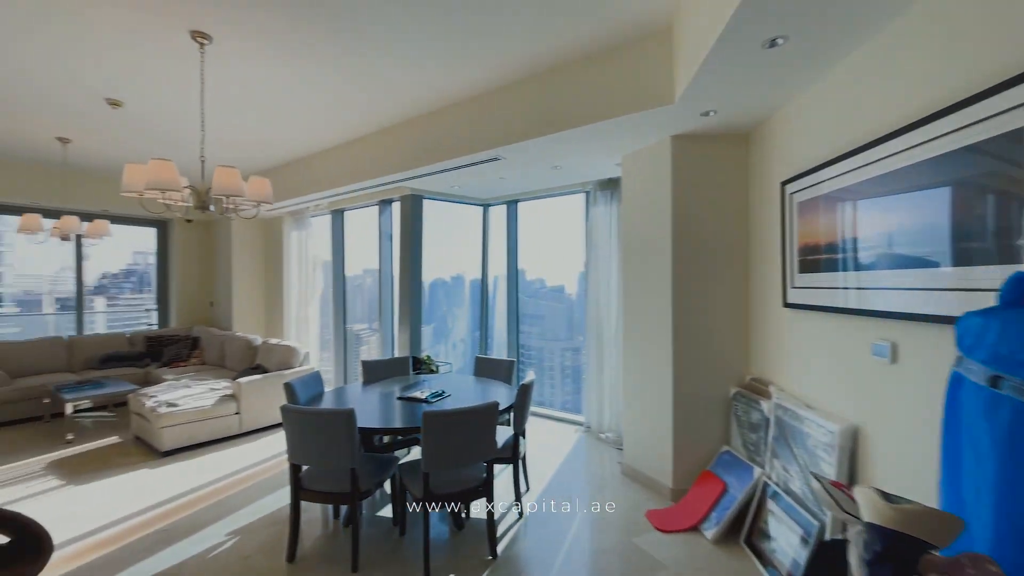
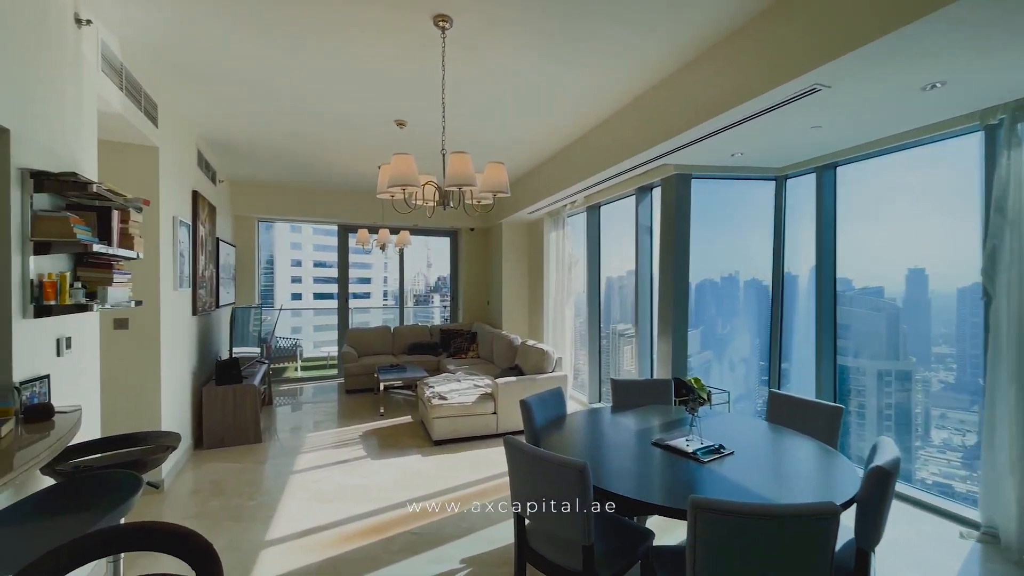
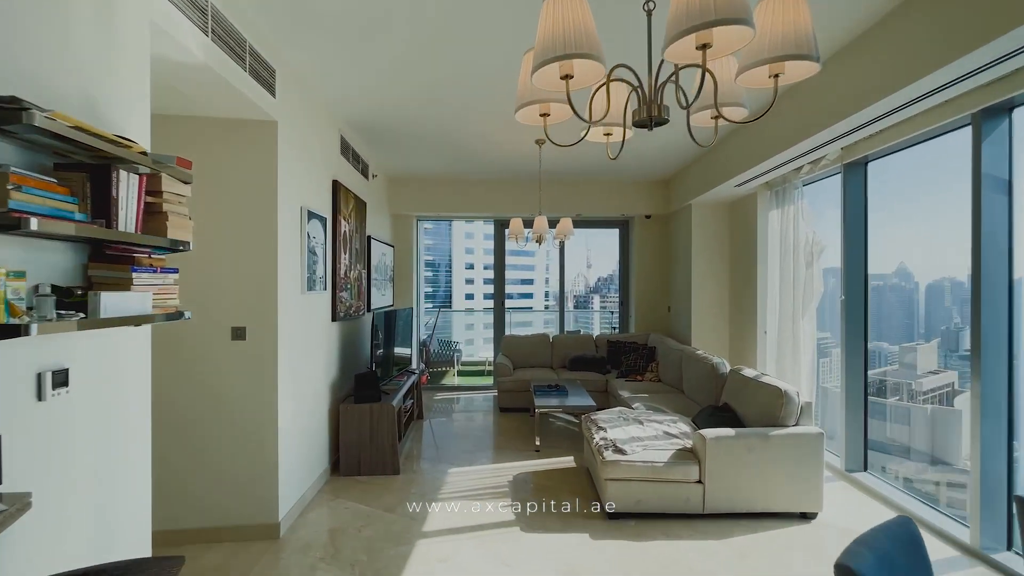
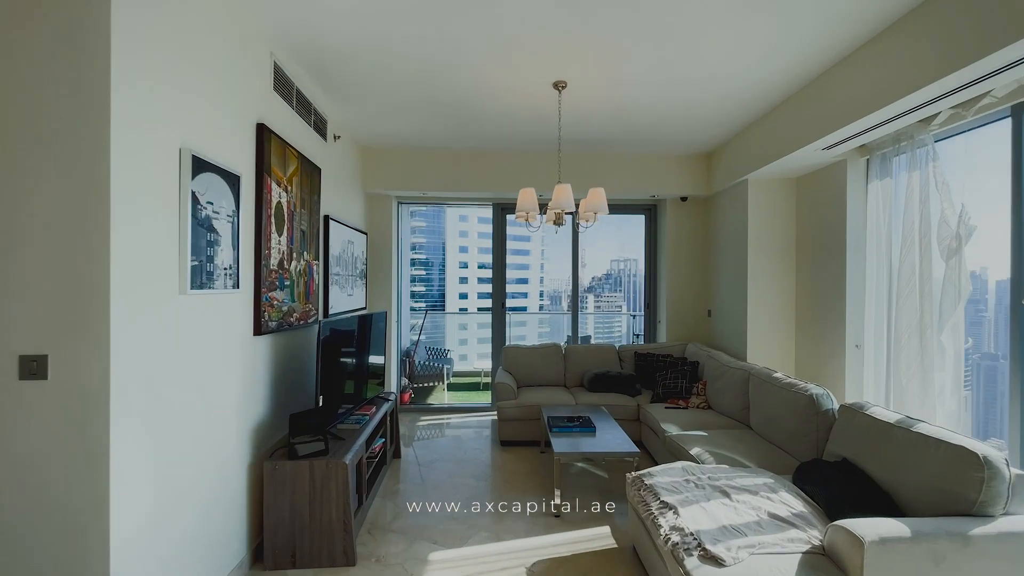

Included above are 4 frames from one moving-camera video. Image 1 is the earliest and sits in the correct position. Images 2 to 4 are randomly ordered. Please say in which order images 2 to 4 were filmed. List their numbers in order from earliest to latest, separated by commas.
2, 3, 4
